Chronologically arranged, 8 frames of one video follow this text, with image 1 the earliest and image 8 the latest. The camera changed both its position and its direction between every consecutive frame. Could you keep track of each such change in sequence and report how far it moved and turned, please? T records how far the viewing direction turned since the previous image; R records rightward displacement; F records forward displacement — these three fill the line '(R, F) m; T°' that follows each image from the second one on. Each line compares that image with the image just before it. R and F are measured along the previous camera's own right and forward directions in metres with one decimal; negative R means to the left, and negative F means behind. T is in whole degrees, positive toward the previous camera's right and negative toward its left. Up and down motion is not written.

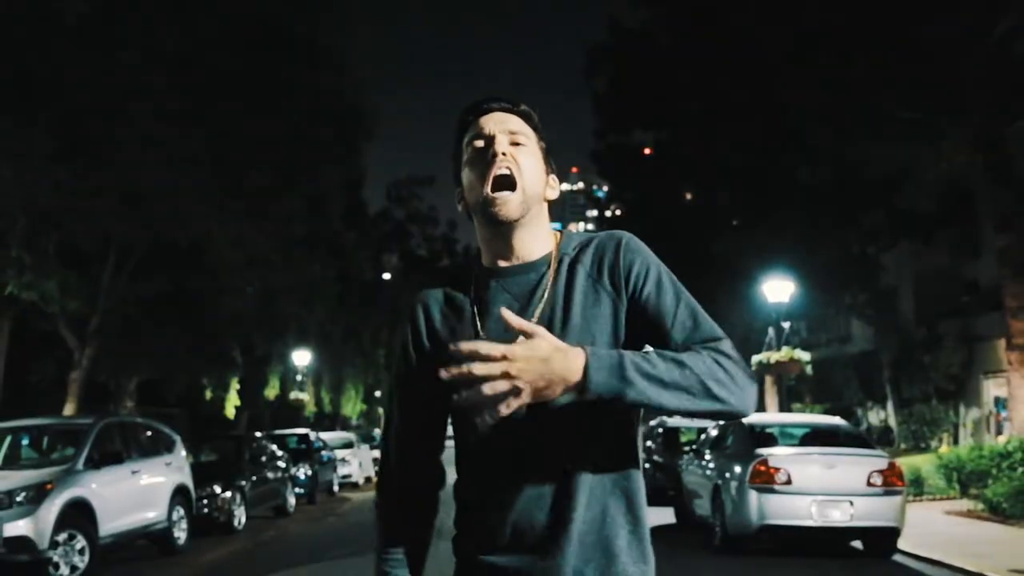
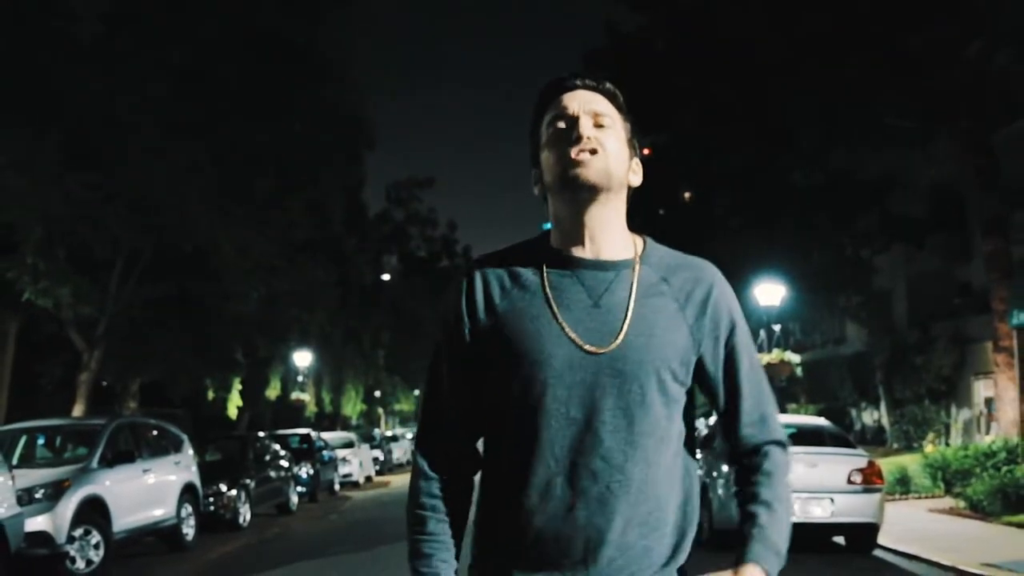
(0.0, -0.5) m; 0°
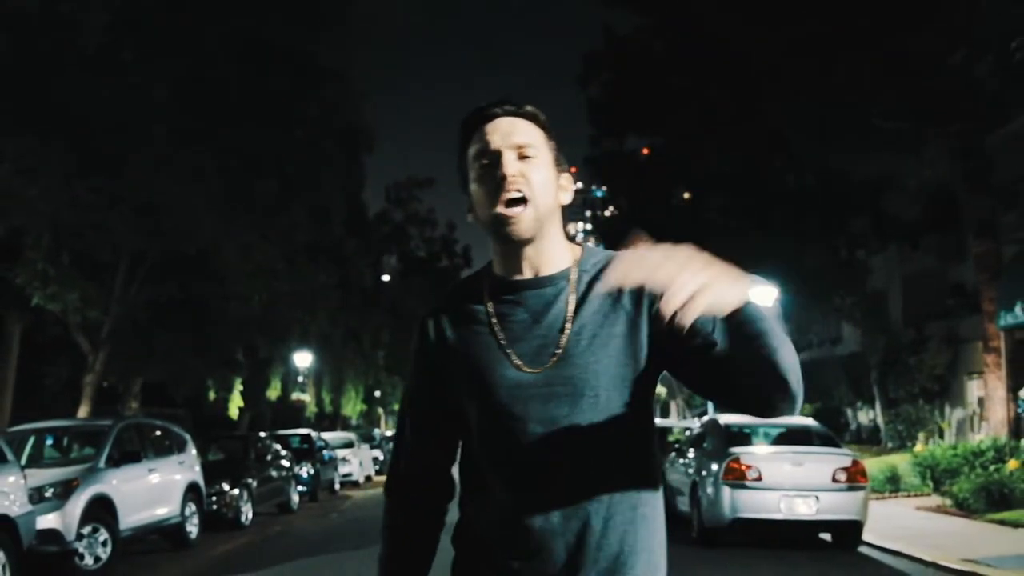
(0.0, -0.3) m; 0°
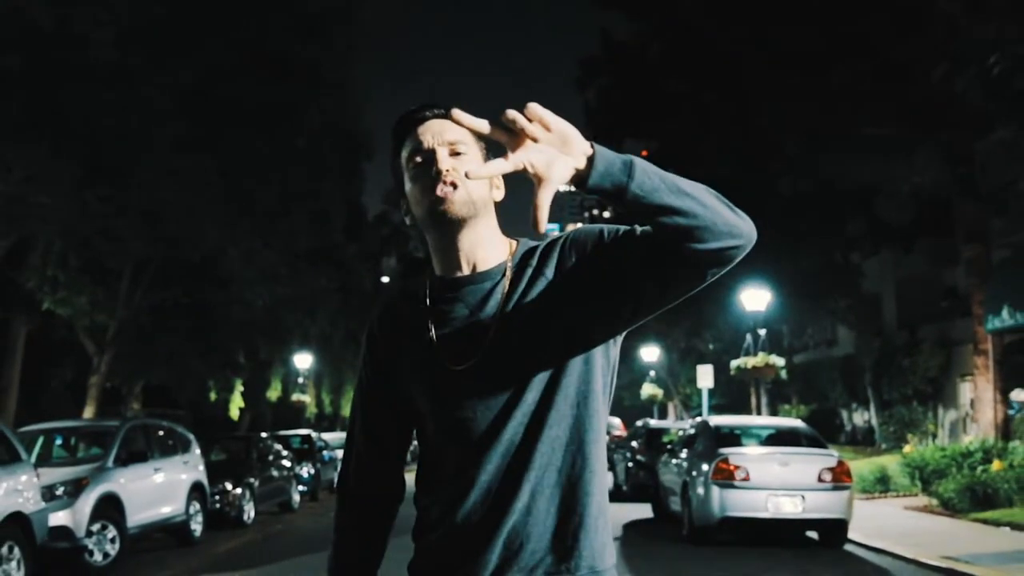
(0.0, -0.4) m; 0°
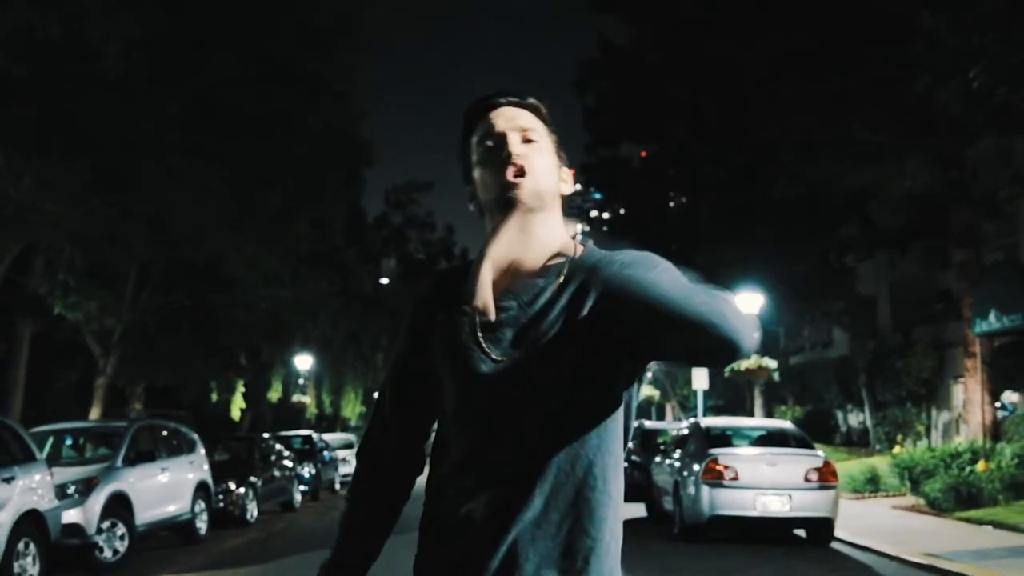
(0.0, -0.4) m; 0°
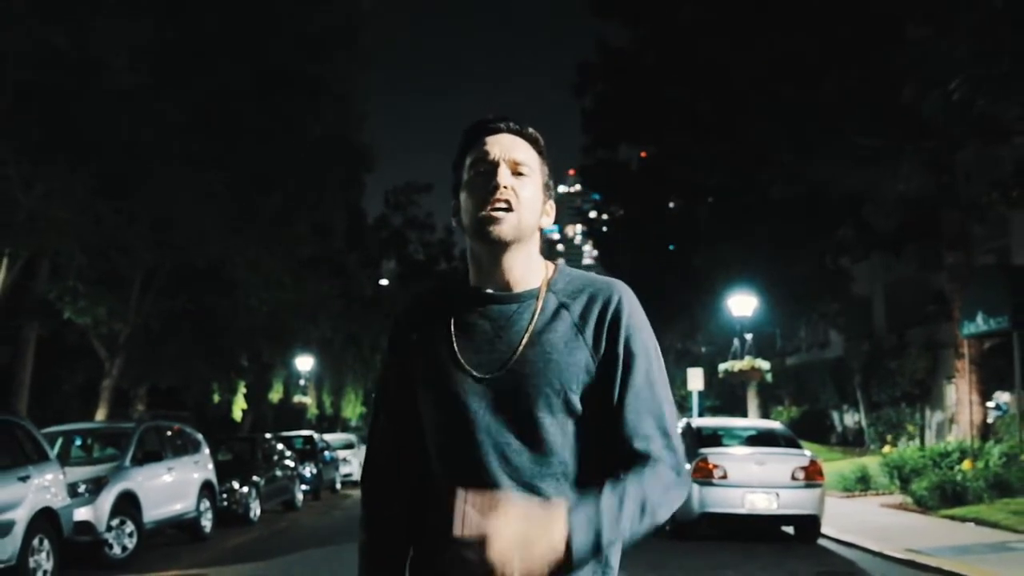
(0.0, -0.4) m; 0°
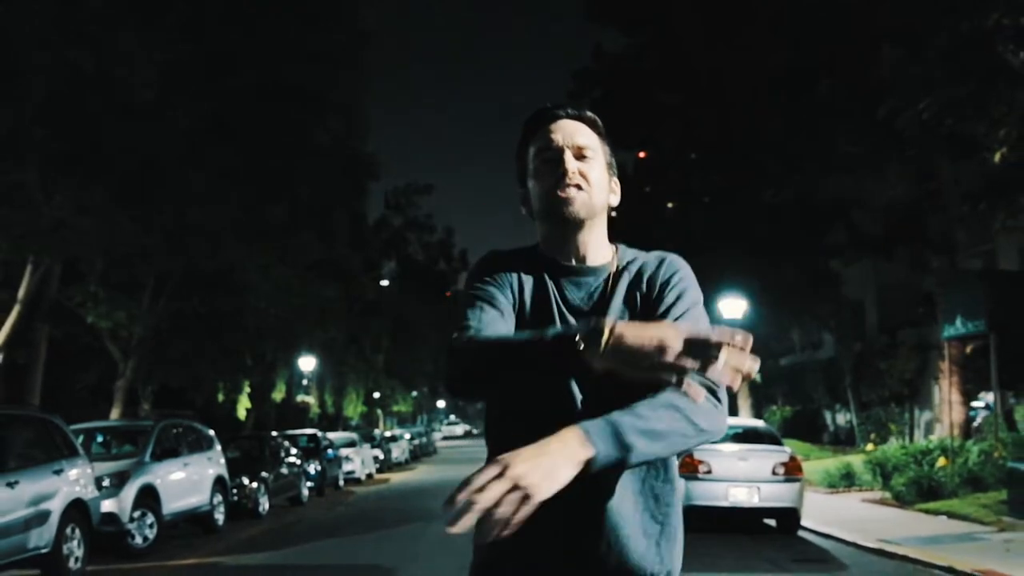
(0.0, -0.8) m; 0°
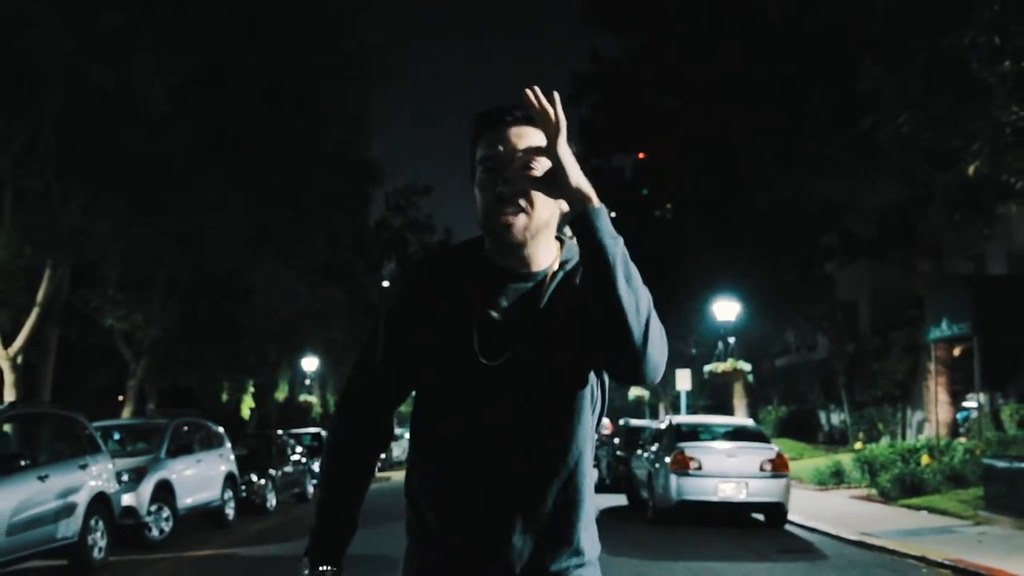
(0.0, -0.6) m; 0°
